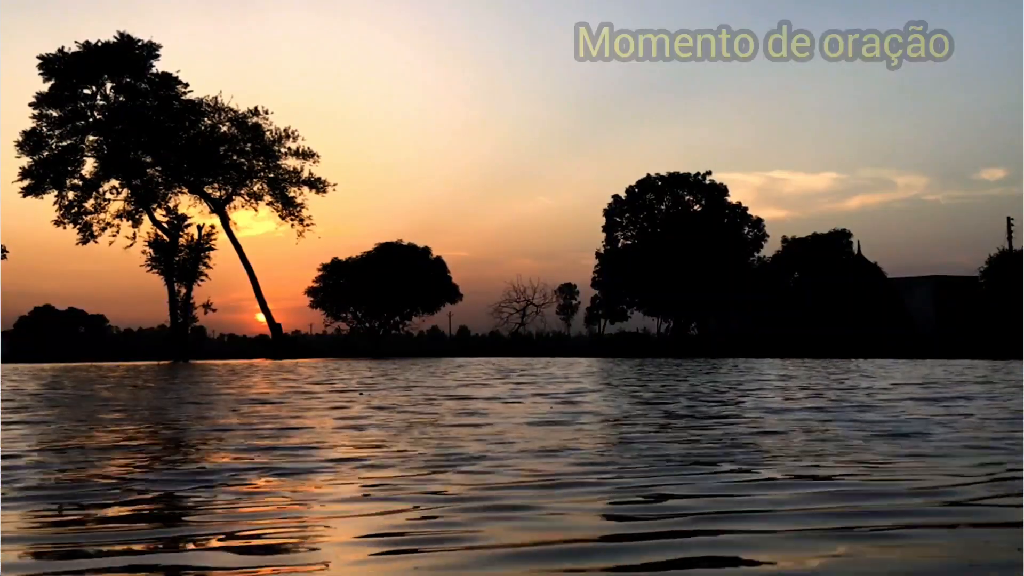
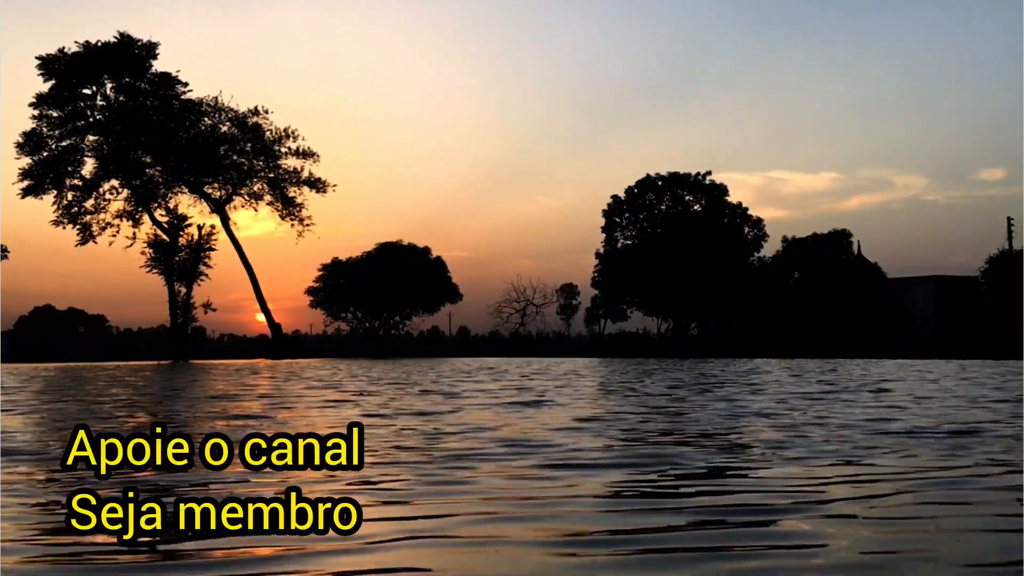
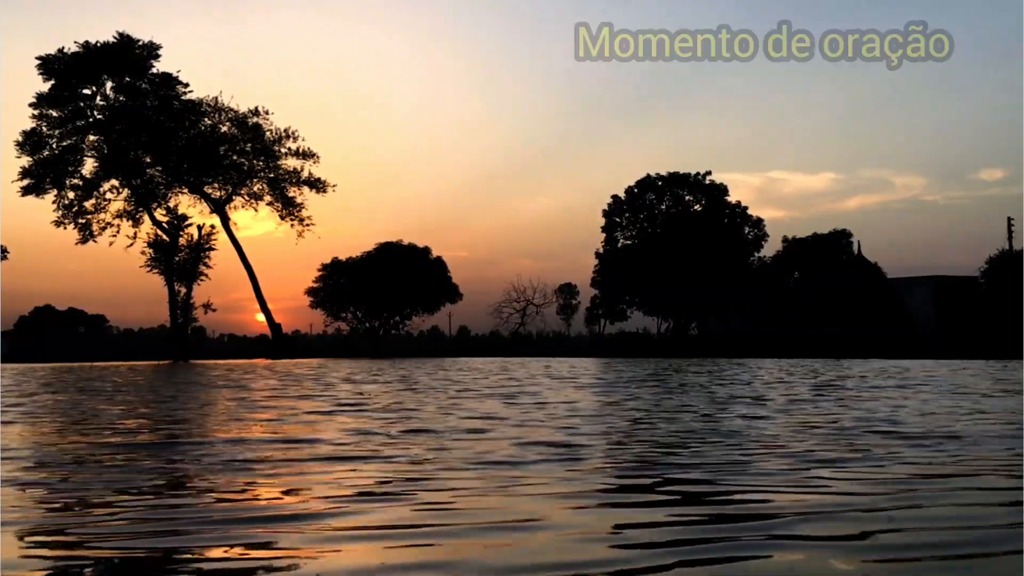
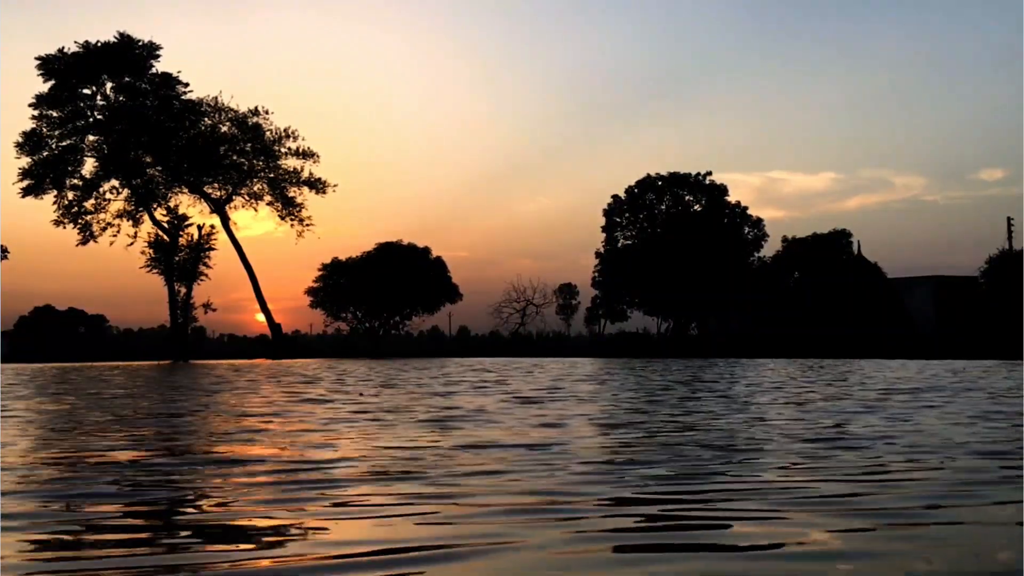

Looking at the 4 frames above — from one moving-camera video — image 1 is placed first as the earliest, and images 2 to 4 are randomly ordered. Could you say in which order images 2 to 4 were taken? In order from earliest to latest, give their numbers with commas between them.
3, 4, 2
